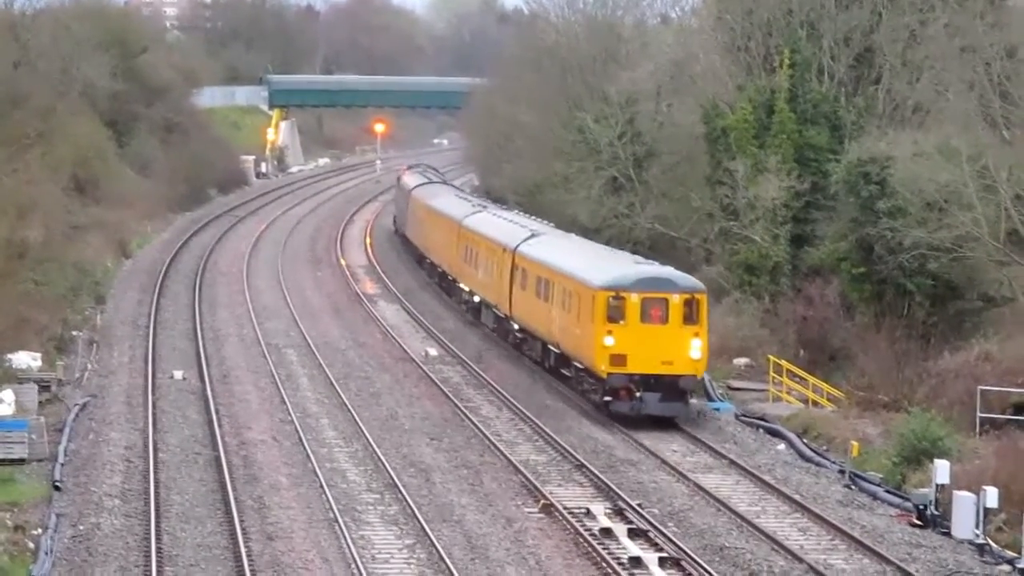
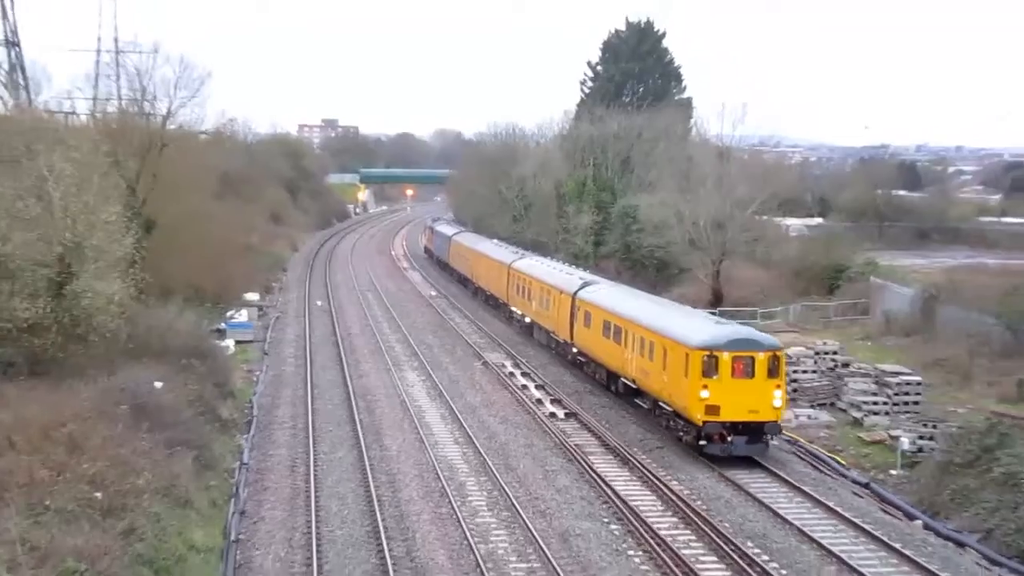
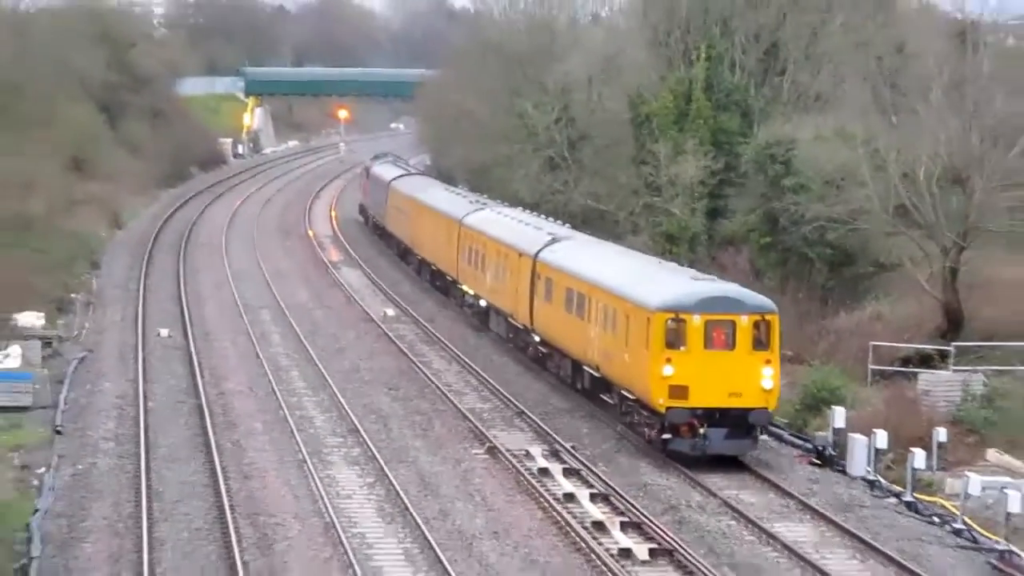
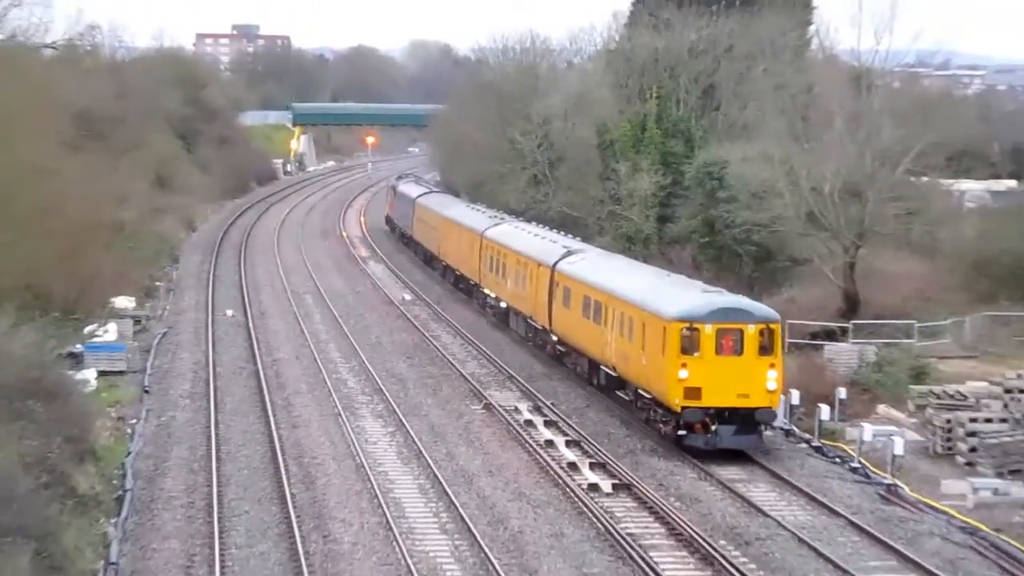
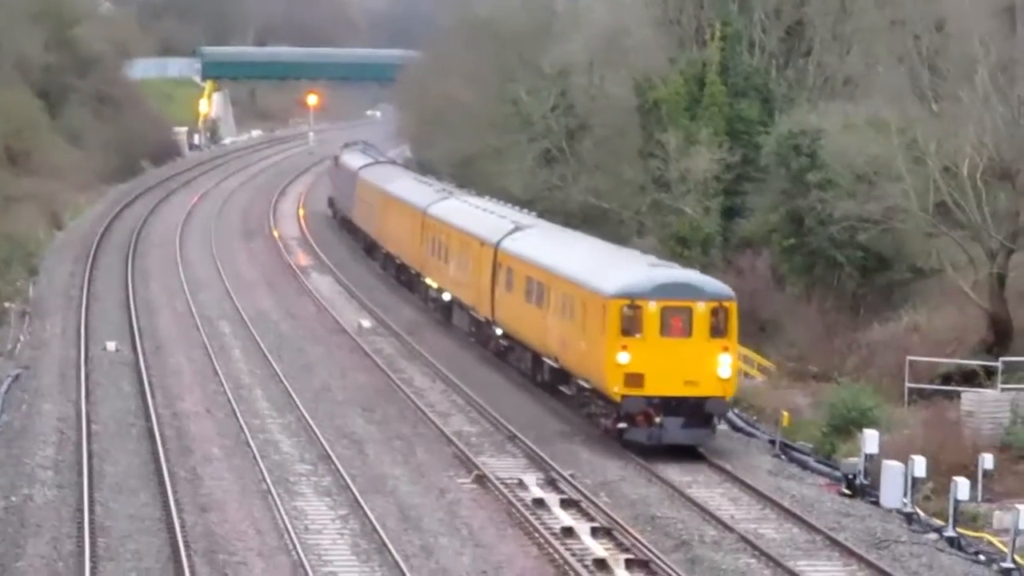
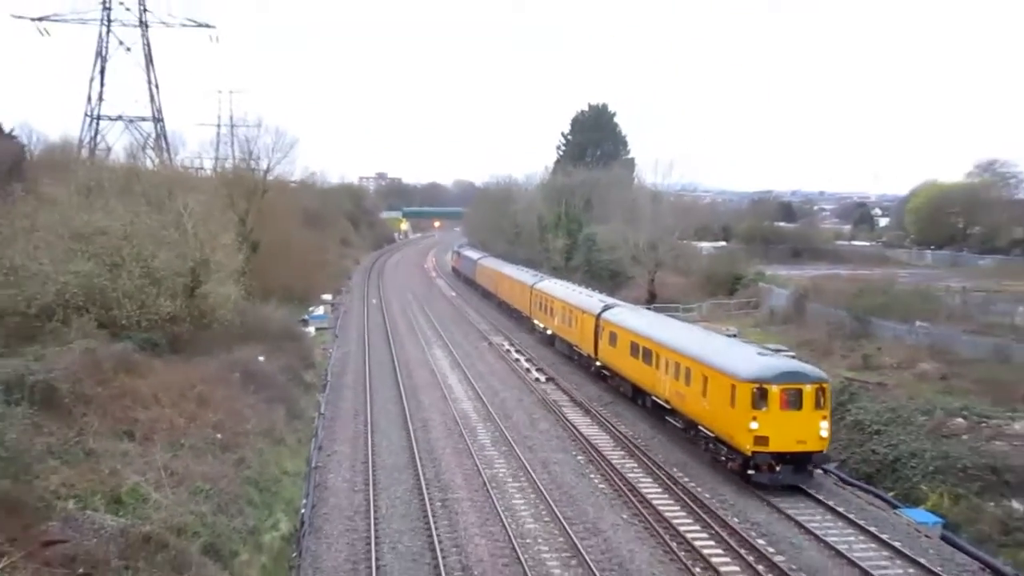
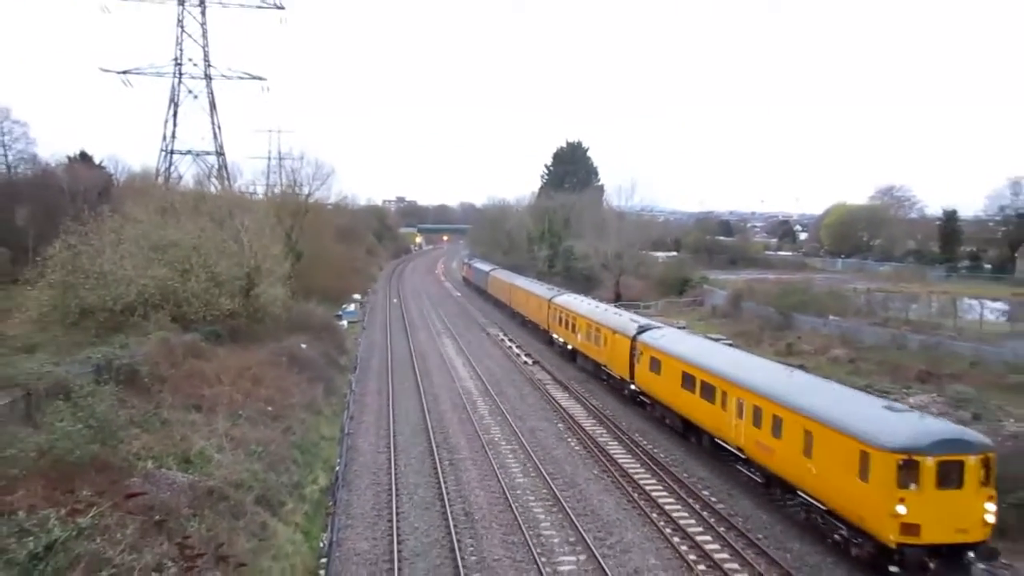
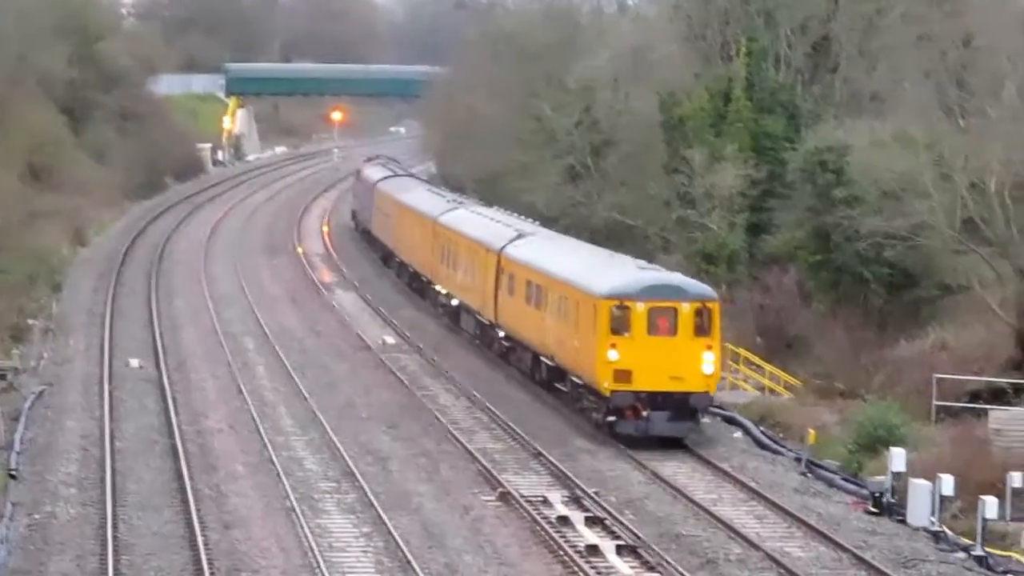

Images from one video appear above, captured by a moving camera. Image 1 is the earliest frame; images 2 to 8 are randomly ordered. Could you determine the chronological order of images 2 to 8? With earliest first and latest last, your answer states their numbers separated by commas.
8, 5, 3, 4, 2, 6, 7
